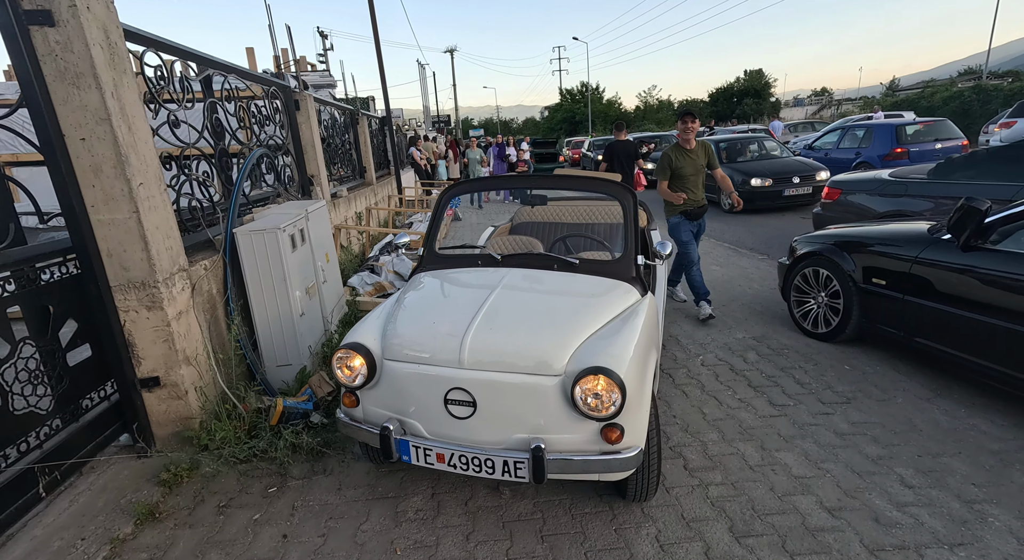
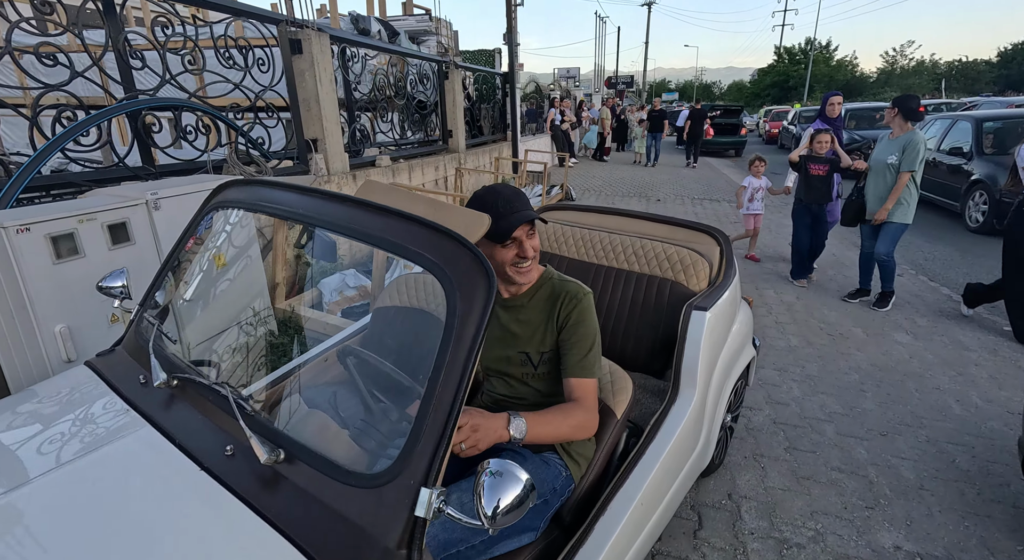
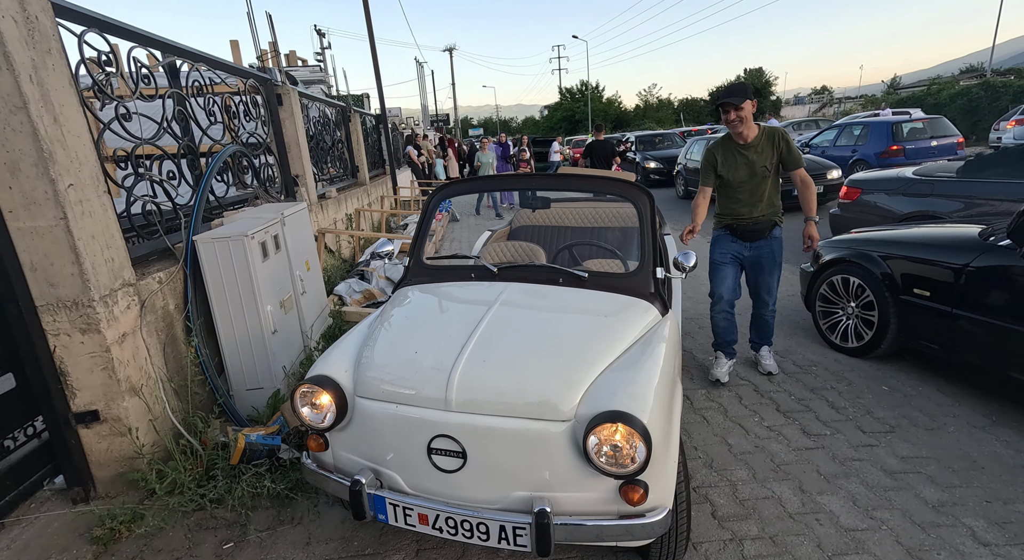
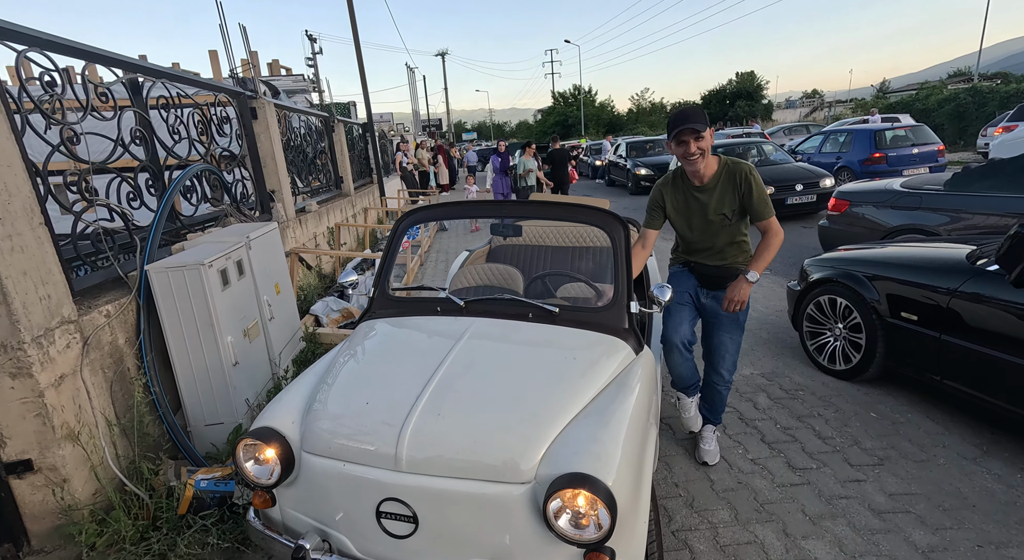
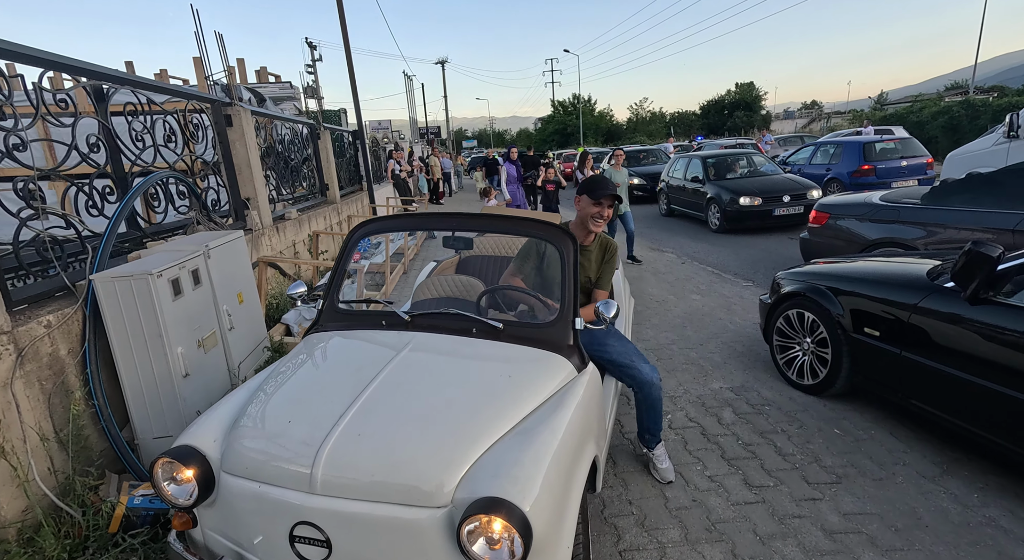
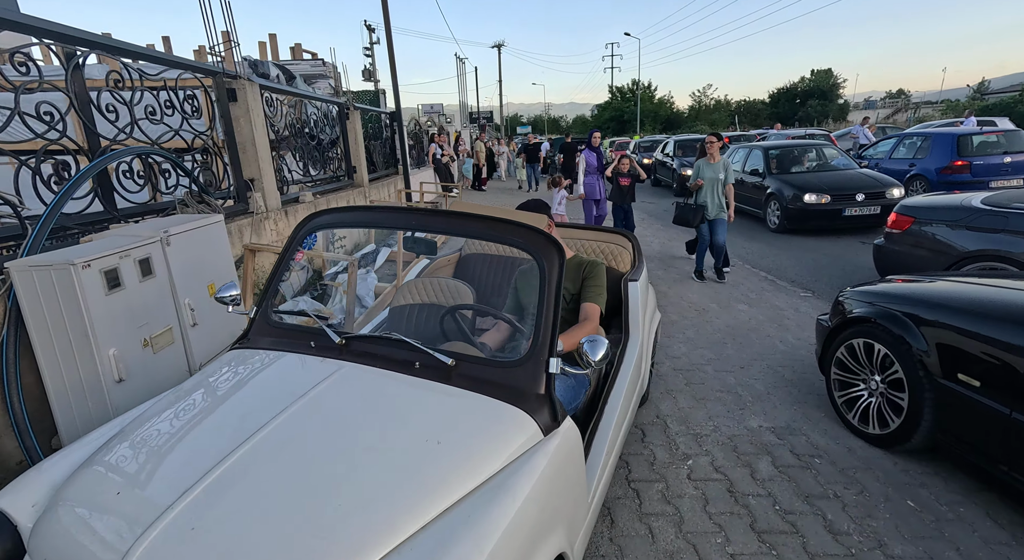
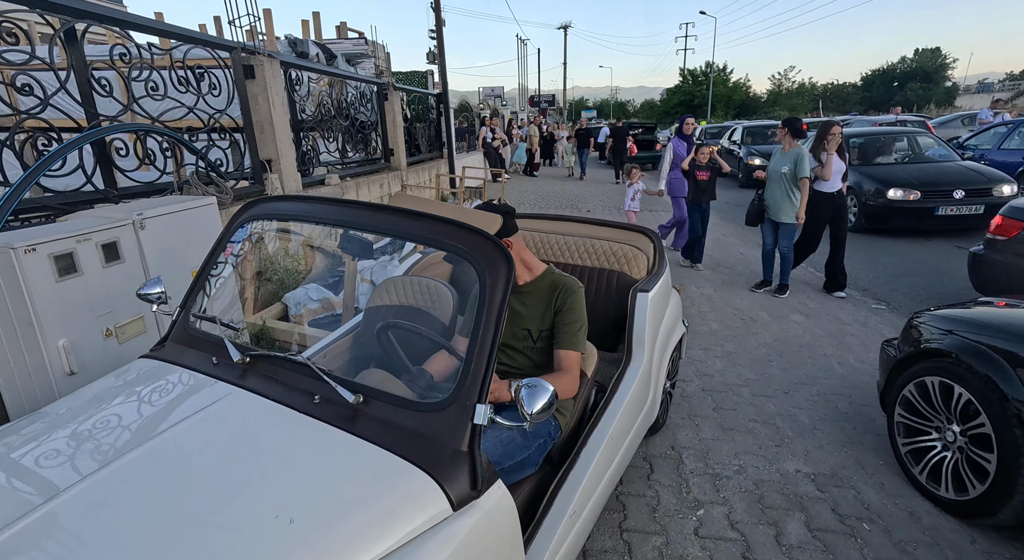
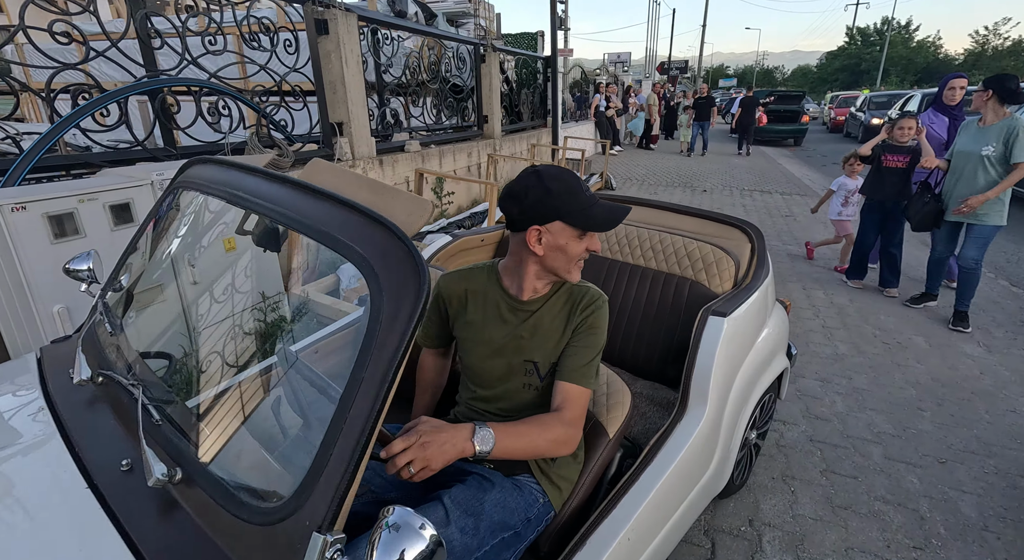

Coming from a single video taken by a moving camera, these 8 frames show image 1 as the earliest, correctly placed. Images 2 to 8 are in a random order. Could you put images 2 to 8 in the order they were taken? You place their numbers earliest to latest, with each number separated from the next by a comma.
3, 4, 5, 6, 7, 2, 8
